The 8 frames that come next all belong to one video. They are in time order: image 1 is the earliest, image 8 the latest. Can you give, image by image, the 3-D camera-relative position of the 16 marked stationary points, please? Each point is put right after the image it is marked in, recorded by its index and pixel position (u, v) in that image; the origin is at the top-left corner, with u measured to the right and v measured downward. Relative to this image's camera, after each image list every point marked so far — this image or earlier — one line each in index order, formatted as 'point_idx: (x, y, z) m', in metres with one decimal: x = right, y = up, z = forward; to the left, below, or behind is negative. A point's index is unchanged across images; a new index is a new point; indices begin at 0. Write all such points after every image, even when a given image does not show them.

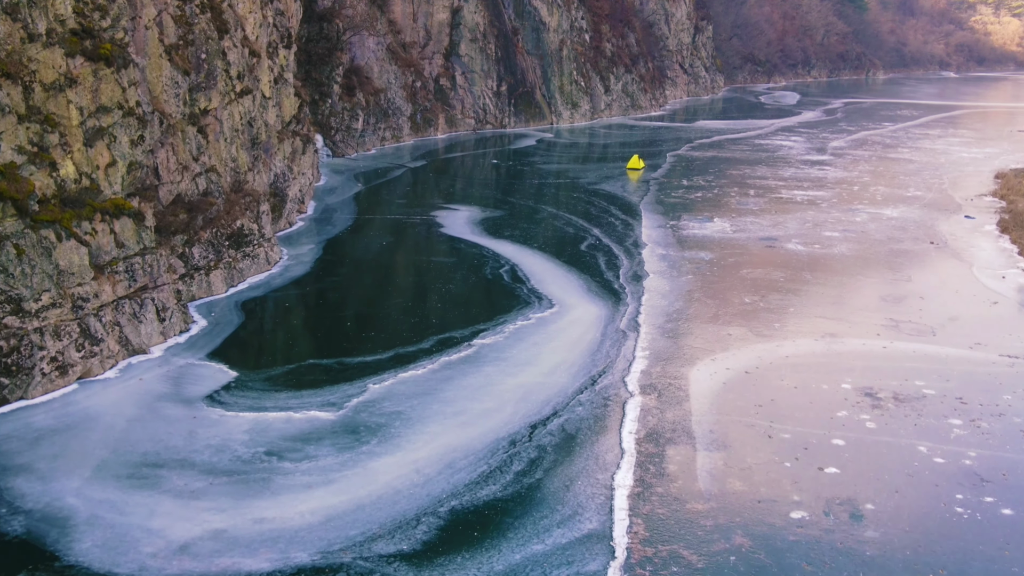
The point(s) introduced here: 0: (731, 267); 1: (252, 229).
0: (+4.0, +0.4, +18.1) m
1: (-4.5, +1.0, +17.0) m
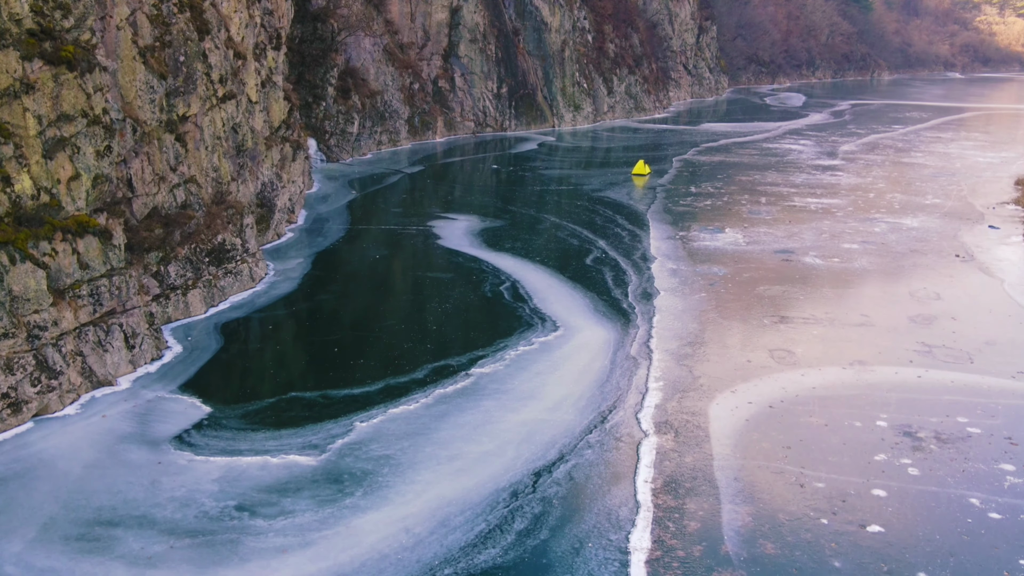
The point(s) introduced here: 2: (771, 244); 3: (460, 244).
0: (+4.0, +0.1, +16.9) m
1: (-4.5, +0.7, +15.9) m
2: (+5.3, +0.9, +20.0) m
3: (-1.1, +0.9, +19.6) m
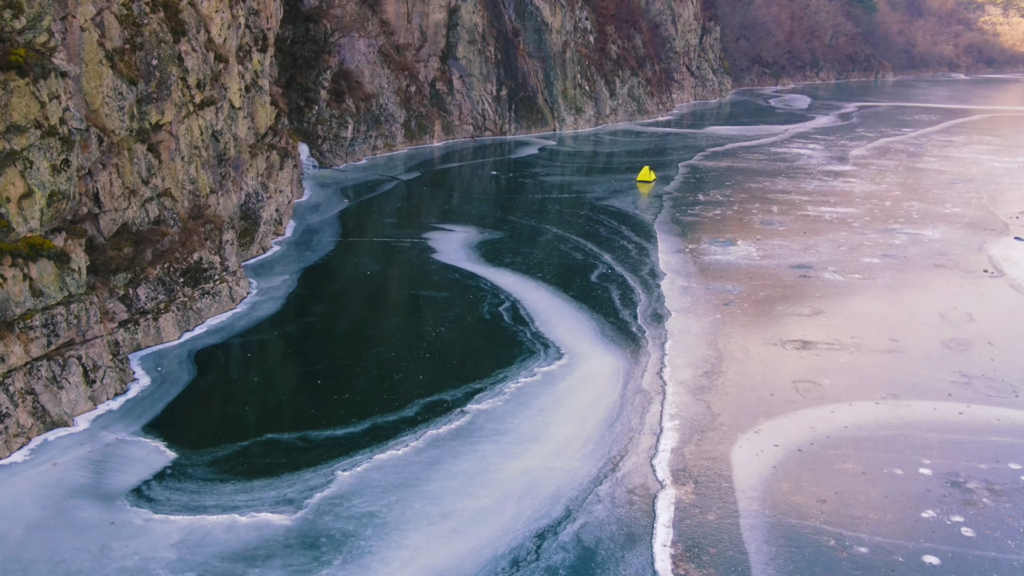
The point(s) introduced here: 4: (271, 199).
0: (+4.0, -0.2, +15.8) m
1: (-4.5, +0.4, +14.7) m
2: (+5.3, +0.6, +18.9) m
3: (-1.1, +0.6, +18.5) m
4: (-4.8, +1.8, +19.5) m
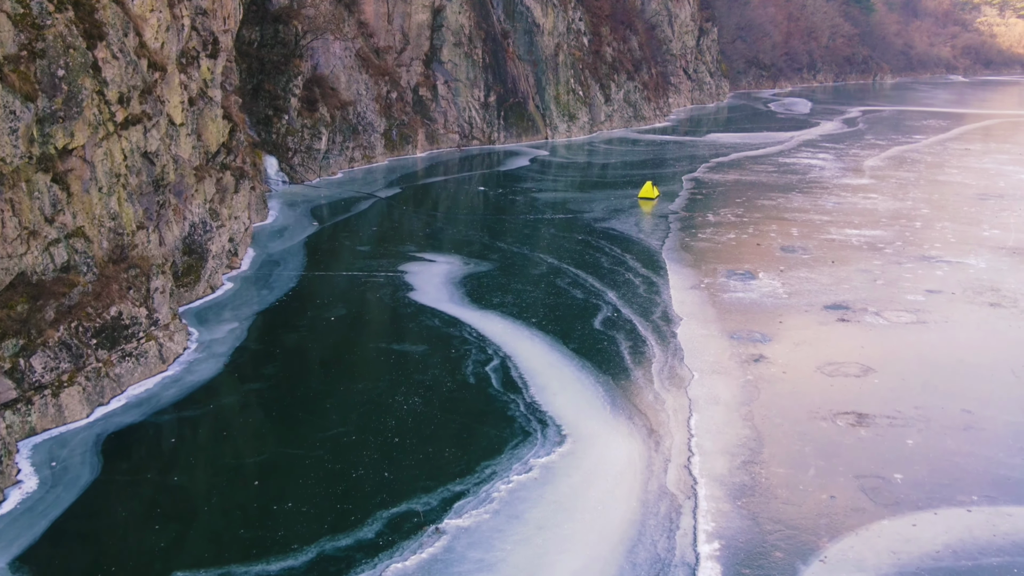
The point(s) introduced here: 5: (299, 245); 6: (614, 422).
0: (+3.9, -0.9, +13.3) m
1: (-4.6, -0.3, +12.1) m
2: (+5.1, -0.1, +16.4) m
3: (-1.2, -0.2, +15.9) m
4: (-5.0, +1.0, +16.9) m
5: (-4.3, +0.9, +19.7) m
6: (+1.1, -1.5, +11.0) m
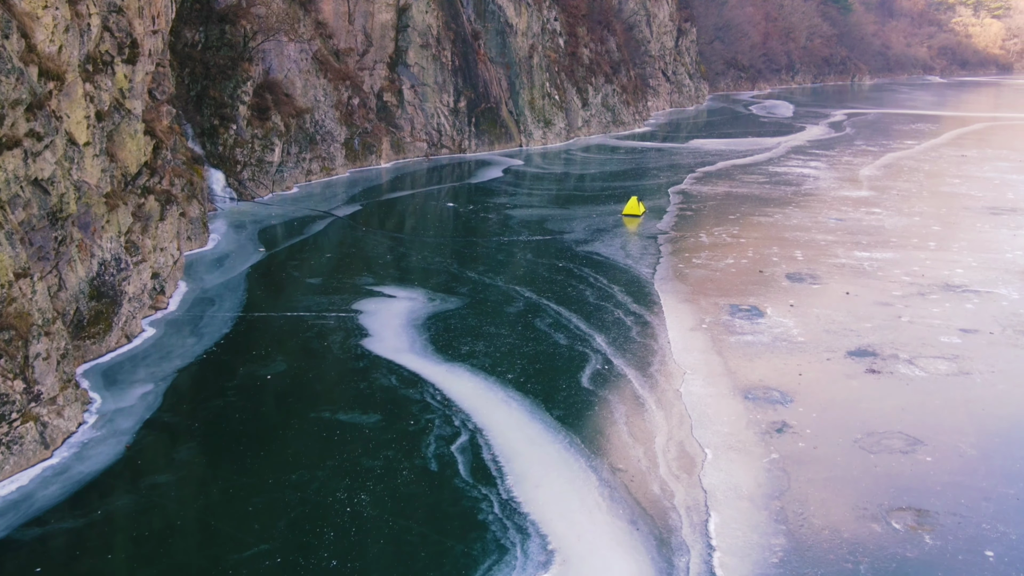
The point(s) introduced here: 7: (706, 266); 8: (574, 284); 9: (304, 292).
0: (+3.6, -1.5, +11.0) m
1: (-4.9, -1.0, +9.6) m
2: (+4.7, -0.7, +14.1) m
3: (-1.6, -0.8, +13.5) m
4: (-5.4, +0.4, +14.4) m
5: (-4.8, +0.2, +17.2) m
6: (+0.9, -2.1, +8.7) m
7: (+3.7, +0.4, +18.5) m
8: (+1.1, +0.1, +16.8) m
9: (-3.5, -0.1, +16.4) m
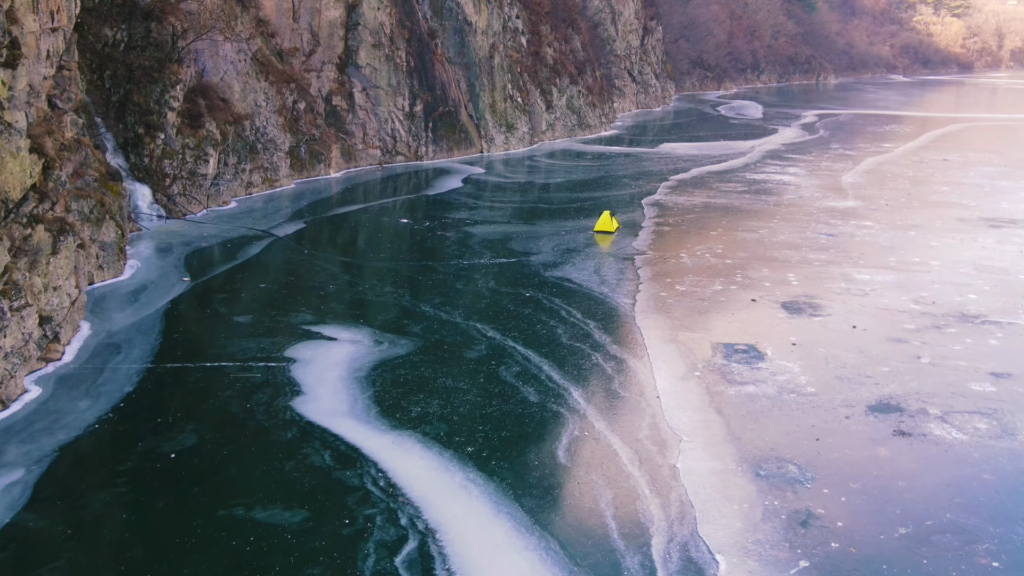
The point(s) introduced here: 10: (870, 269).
0: (+3.2, -2.1, +8.9) m
1: (-5.2, -1.6, +7.2) m
2: (+4.2, -1.2, +12.1) m
3: (-2.1, -1.4, +11.2) m
4: (-5.9, -0.2, +12.0) m
5: (-5.4, -0.4, +14.8) m
6: (+0.6, -2.7, +6.5) m
7: (+3.0, -0.1, +16.4) m
8: (+0.5, -0.5, +14.7) m
9: (-4.1, -0.7, +14.0) m
10: (+6.7, +0.4, +18.3) m
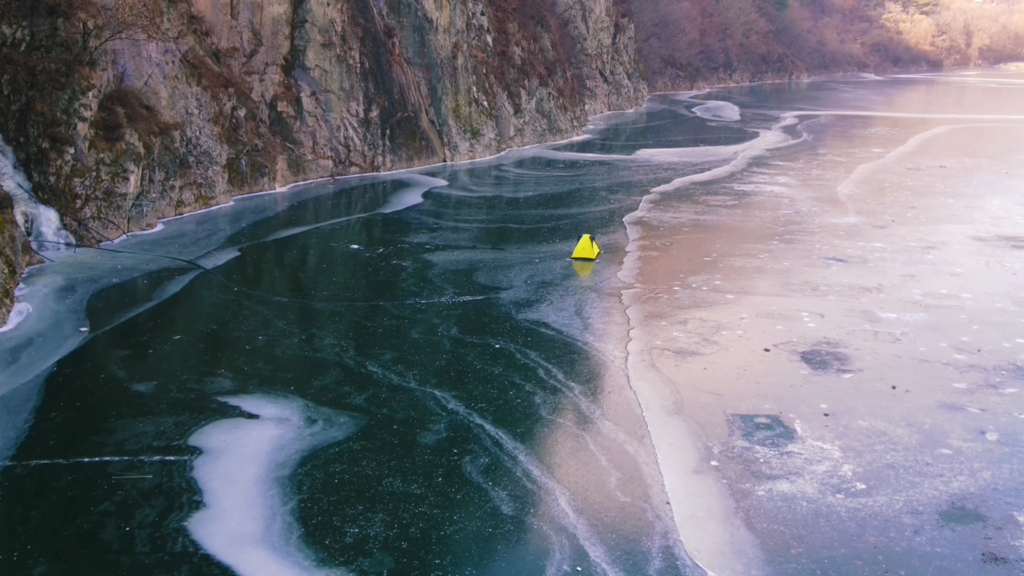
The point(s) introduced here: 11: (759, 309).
0: (+3.0, -2.7, +6.3) m
1: (-5.4, -2.4, +4.3) m
2: (+3.9, -1.9, +9.5) m
3: (-2.3, -2.1, +8.4) m
4: (-6.2, -1.0, +9.1) m
5: (-5.8, -1.2, +11.9) m
6: (+0.5, -3.4, +3.8) m
7: (+2.5, -0.8, +13.8) m
8: (+0.1, -1.2, +11.9) m
9: (-4.4, -1.4, +11.2) m
10: (+6.2, -0.3, +15.8) m
11: (+3.9, -0.3, +15.5) m
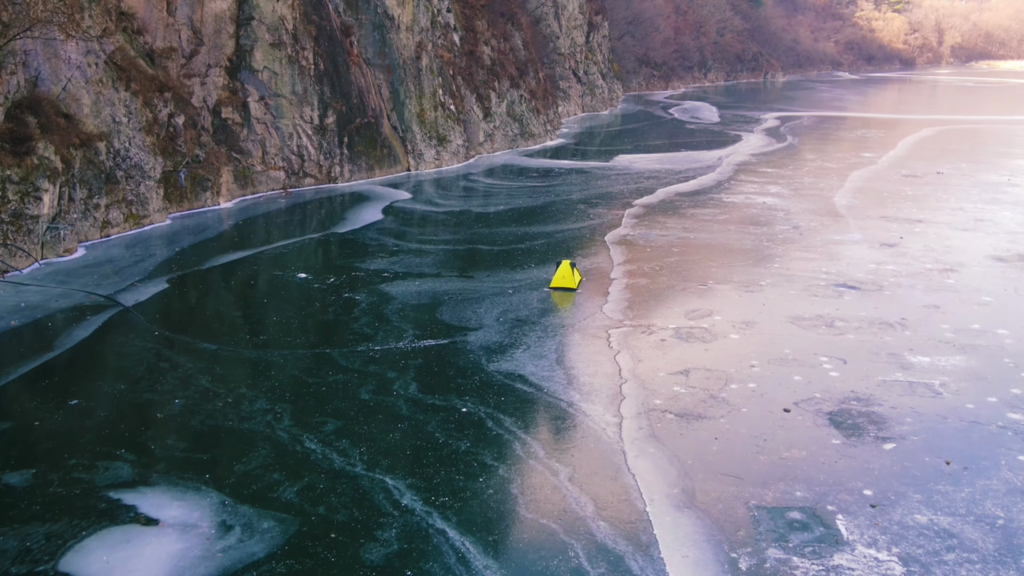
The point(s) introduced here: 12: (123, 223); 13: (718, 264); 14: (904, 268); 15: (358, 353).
0: (+2.9, -3.3, +4.1) m
1: (-5.4, -3.0, +1.8) m
2: (+3.7, -2.4, +7.3) m
3: (-2.5, -2.7, +6.0) m
4: (-6.5, -1.6, +6.6) m
5: (-6.1, -1.8, +9.4) m
6: (+0.5, -4.0, +1.5) m
7: (+2.2, -1.3, +11.5) m
8: (-0.2, -1.8, +9.6) m
9: (-4.7, -2.0, +8.7) m
10: (+5.8, -0.8, +13.6) m
11: (+3.5, -0.9, +13.3) m
12: (-7.9, +1.4, +19.9) m
13: (+3.9, +0.5, +18.3) m
14: (+7.3, +0.4, +18.1) m
15: (-2.0, -0.9, +13.0) m
